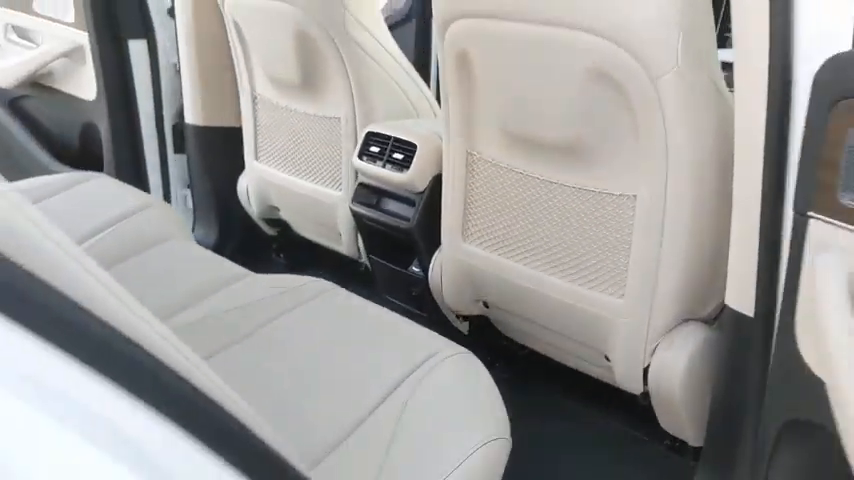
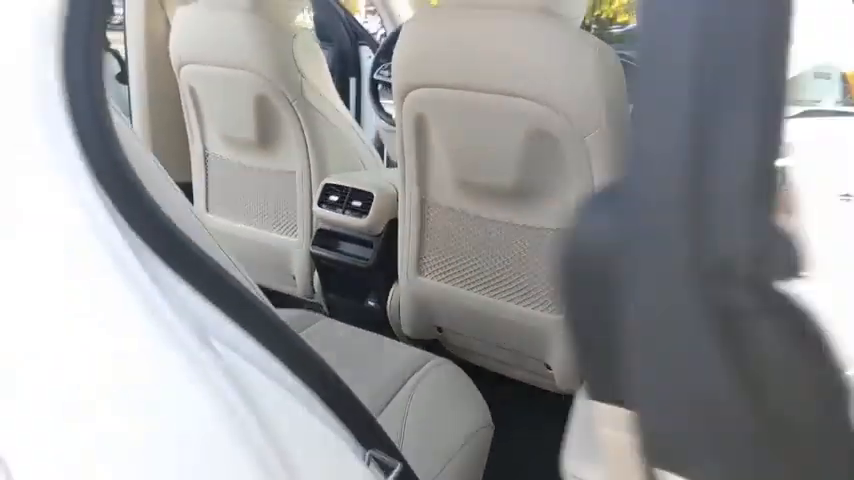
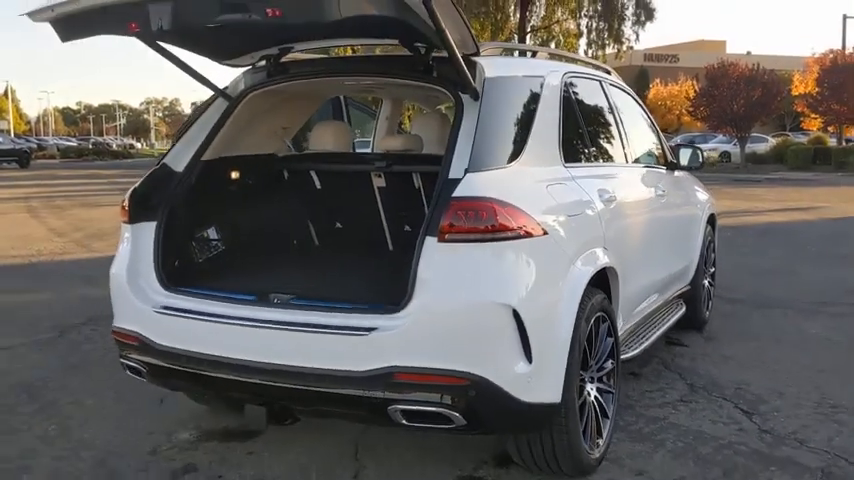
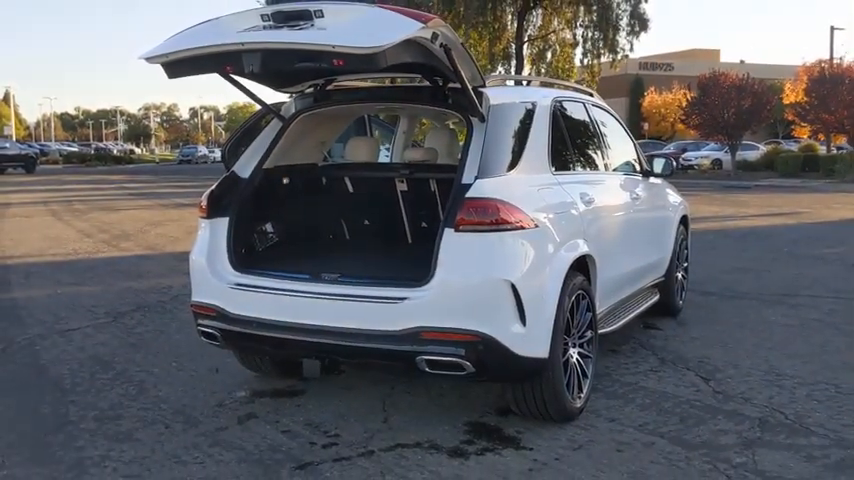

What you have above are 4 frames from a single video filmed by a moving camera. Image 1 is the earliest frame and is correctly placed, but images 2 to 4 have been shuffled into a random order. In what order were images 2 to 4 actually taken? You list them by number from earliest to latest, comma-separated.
2, 3, 4
